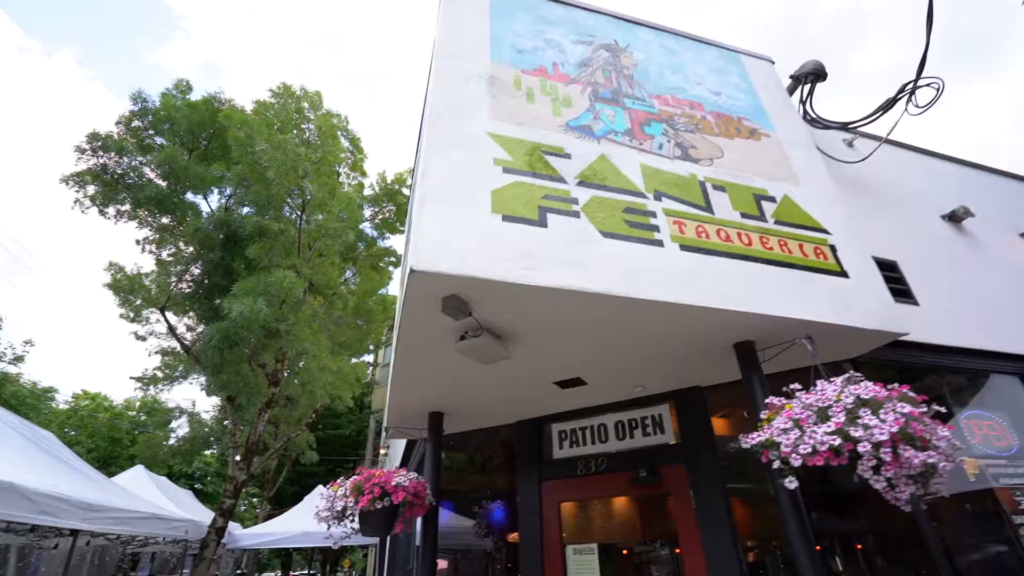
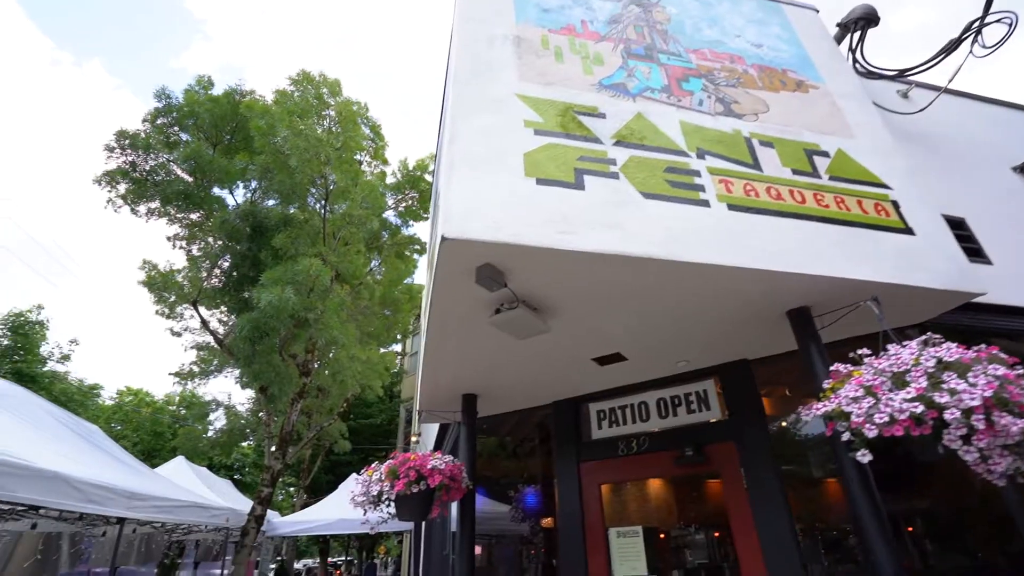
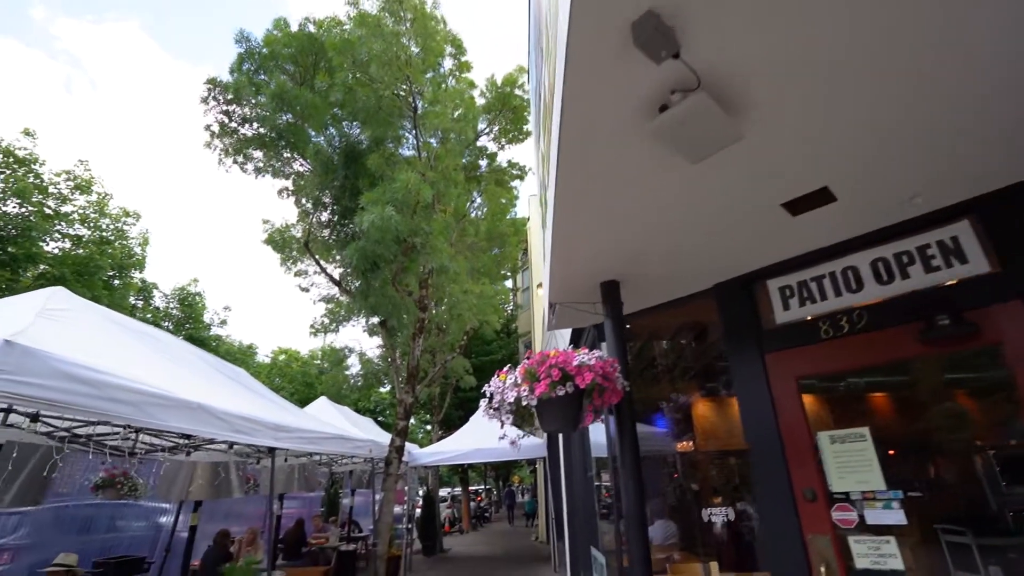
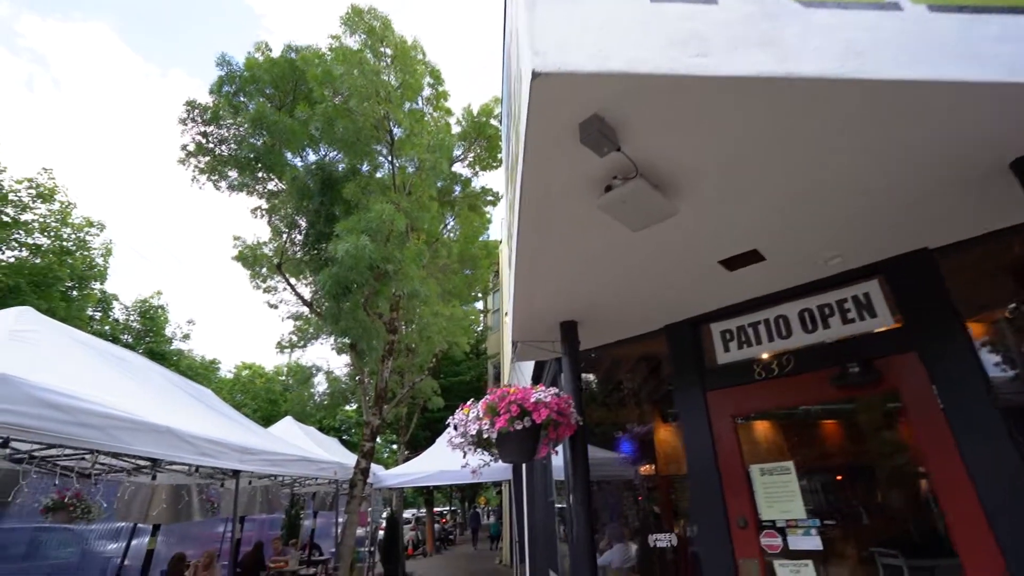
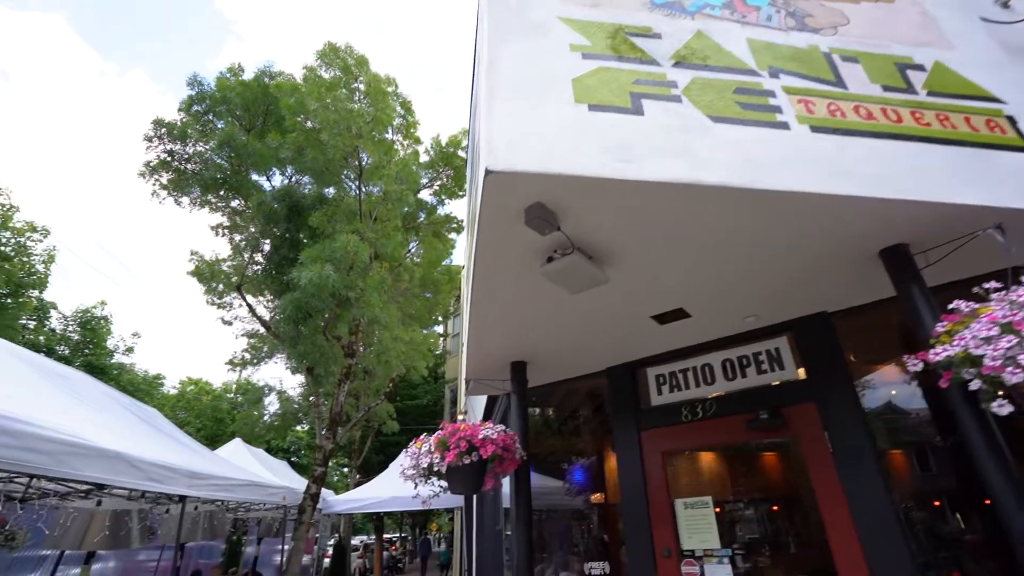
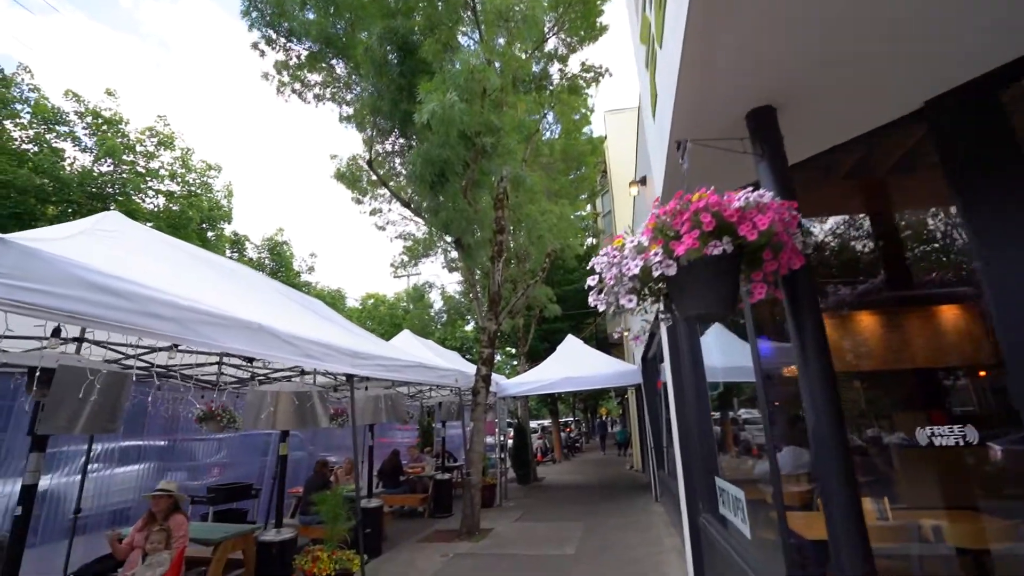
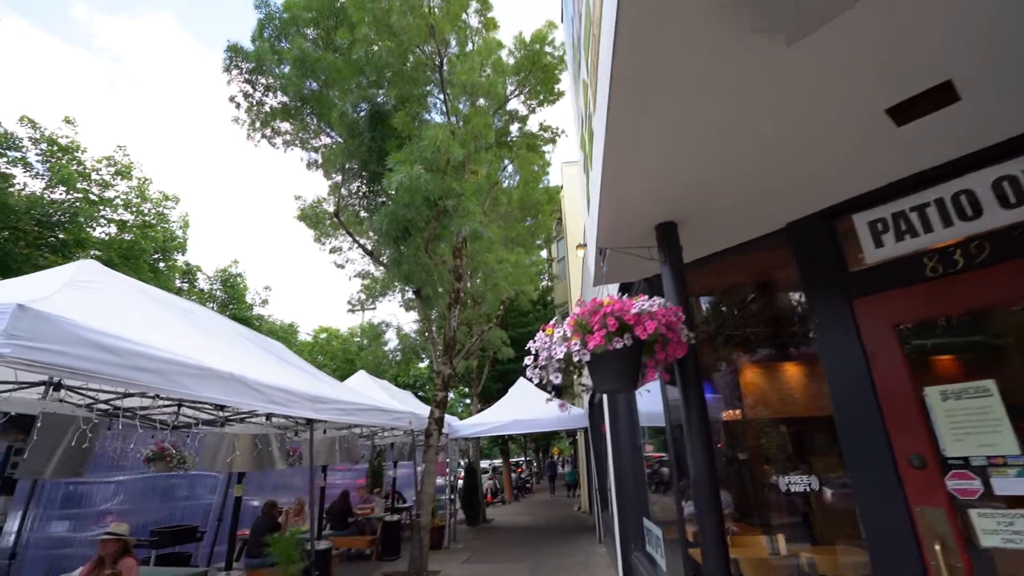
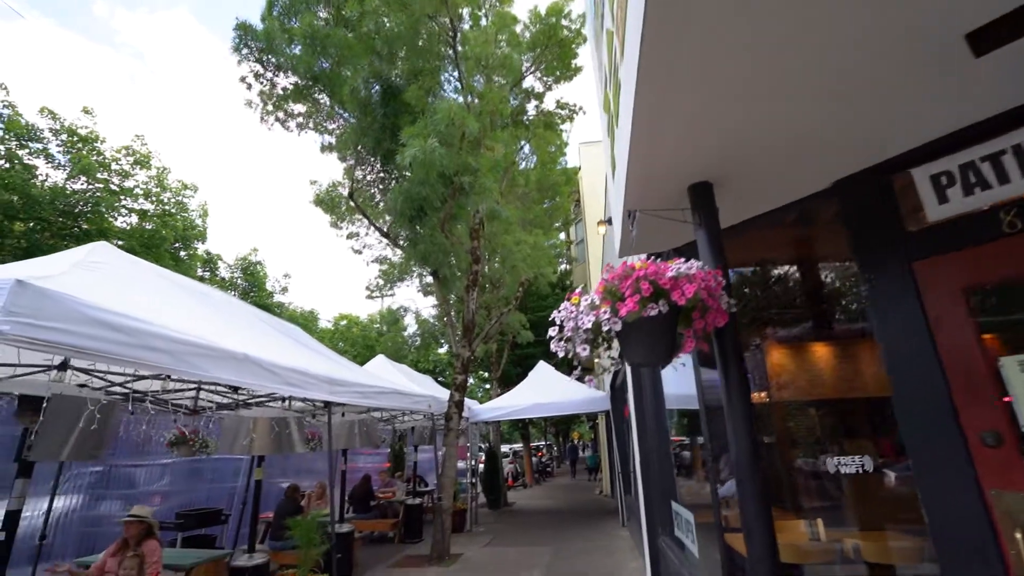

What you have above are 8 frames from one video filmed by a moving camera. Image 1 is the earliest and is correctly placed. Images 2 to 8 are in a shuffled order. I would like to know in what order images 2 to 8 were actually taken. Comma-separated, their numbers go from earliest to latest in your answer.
2, 5, 4, 3, 7, 8, 6
